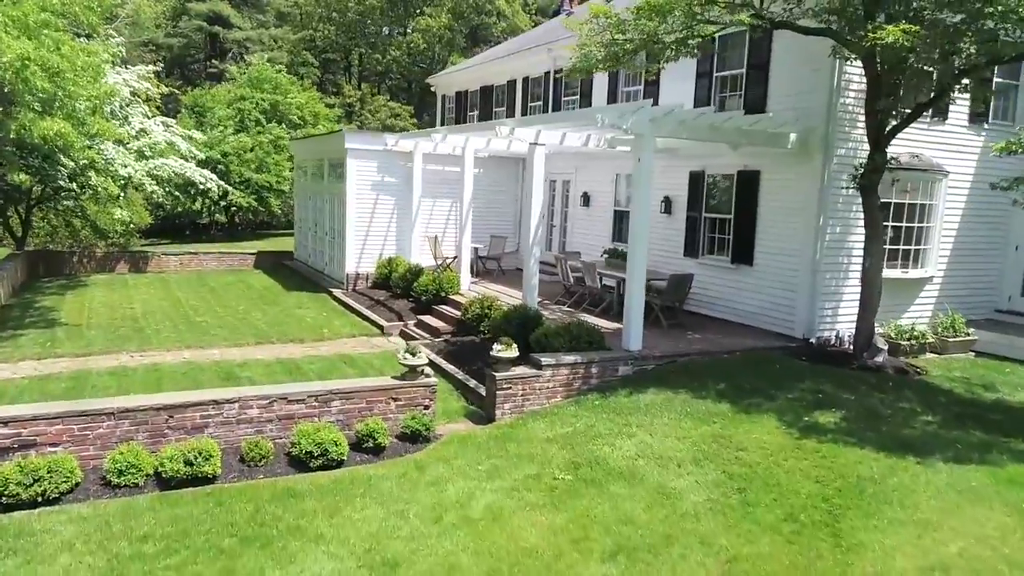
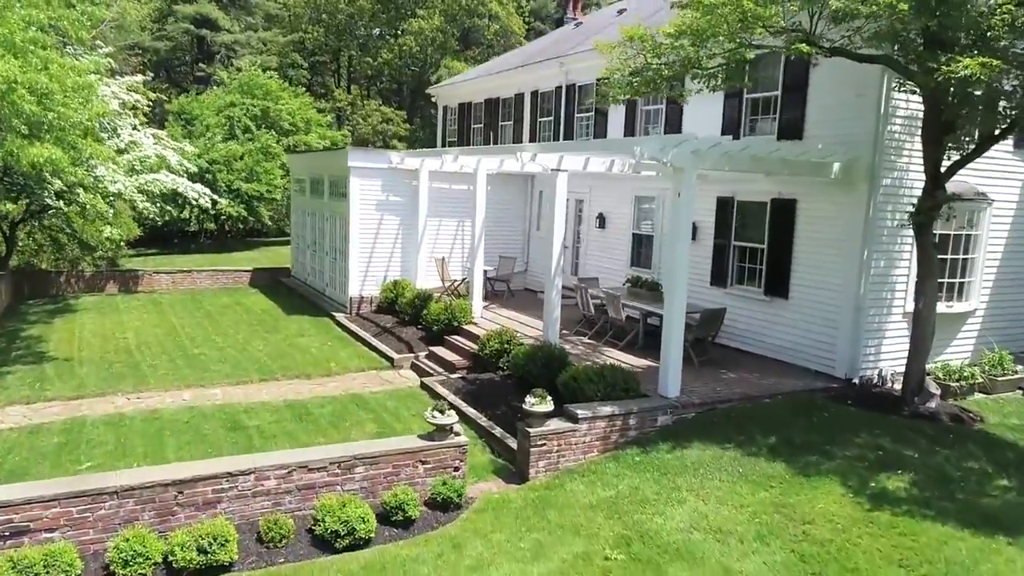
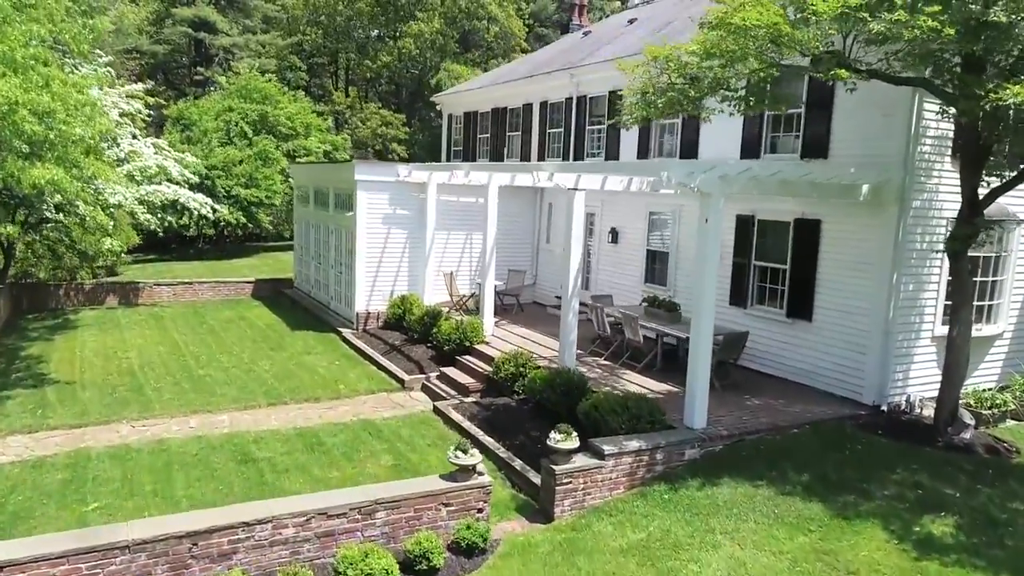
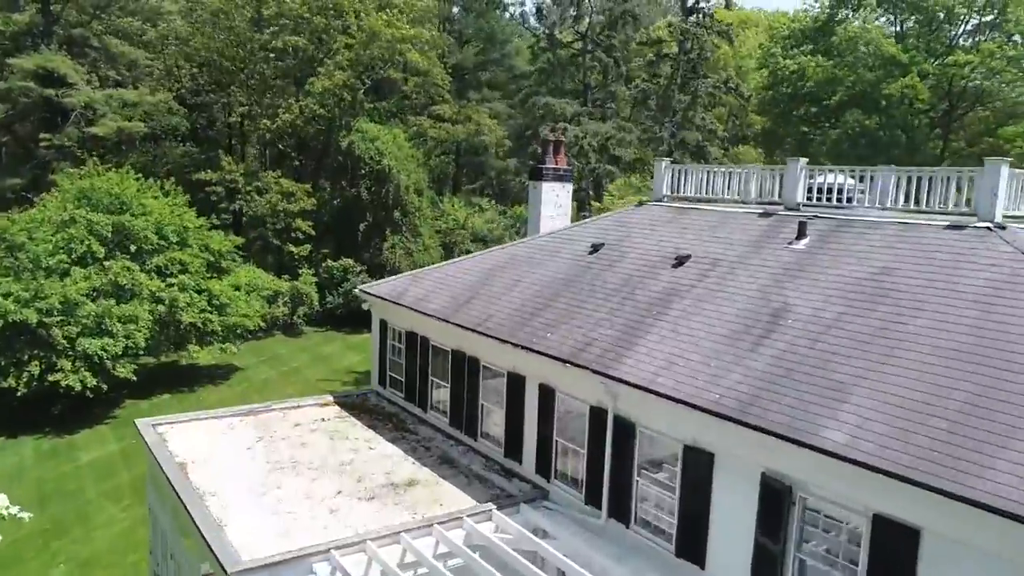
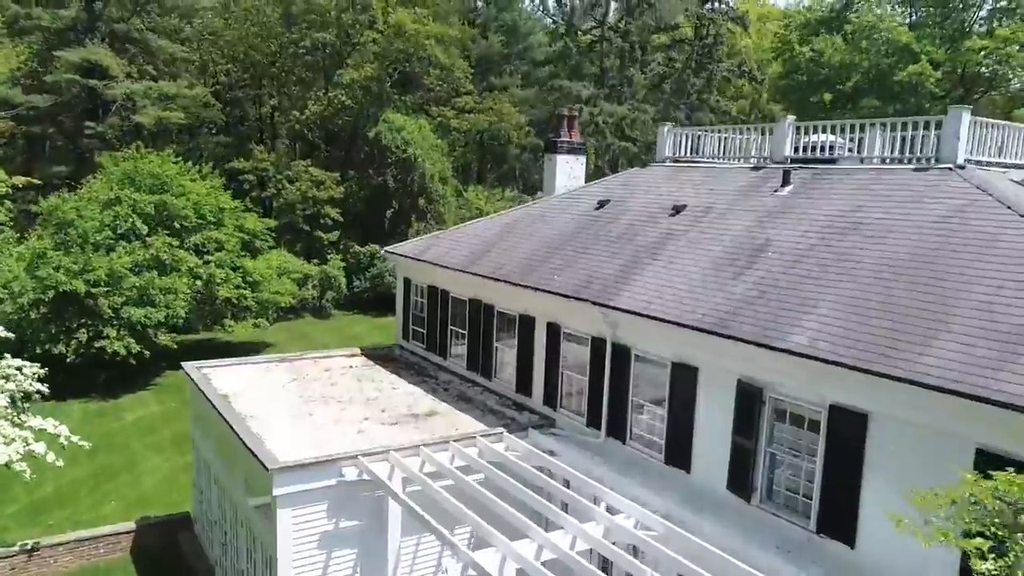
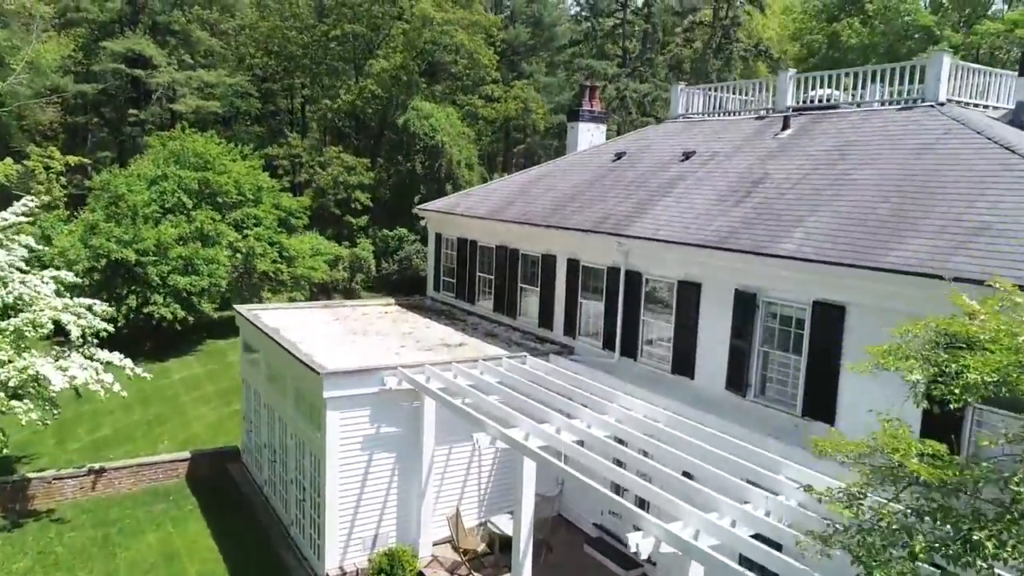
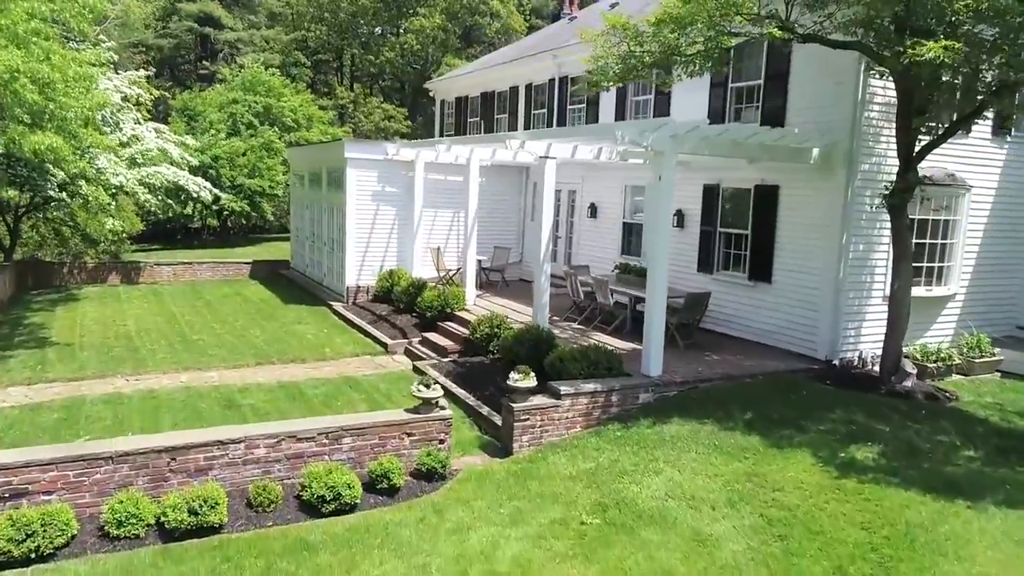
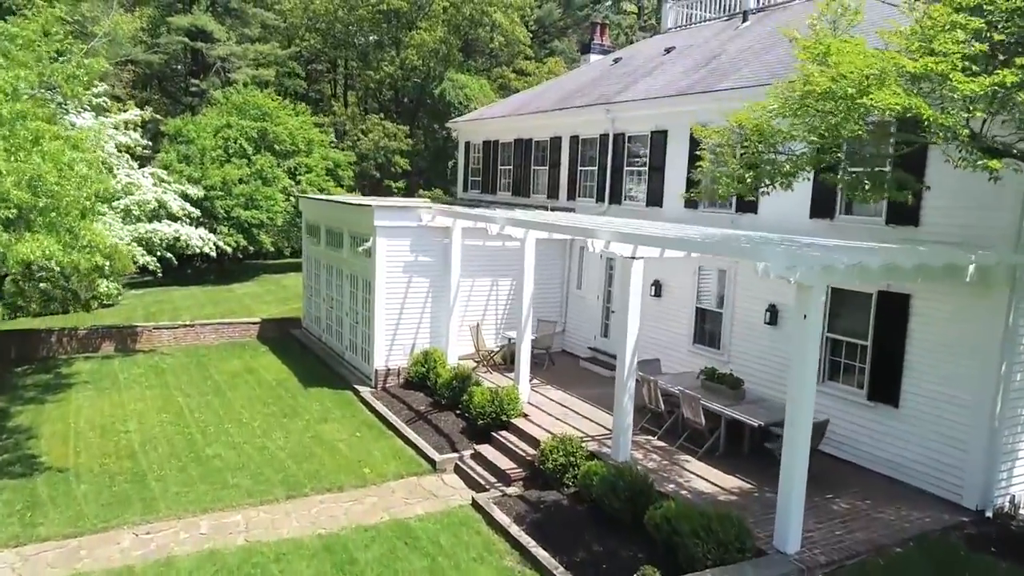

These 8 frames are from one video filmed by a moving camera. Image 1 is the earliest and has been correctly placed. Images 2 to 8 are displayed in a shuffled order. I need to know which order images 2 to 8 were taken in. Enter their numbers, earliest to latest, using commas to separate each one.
7, 2, 3, 8, 6, 5, 4
